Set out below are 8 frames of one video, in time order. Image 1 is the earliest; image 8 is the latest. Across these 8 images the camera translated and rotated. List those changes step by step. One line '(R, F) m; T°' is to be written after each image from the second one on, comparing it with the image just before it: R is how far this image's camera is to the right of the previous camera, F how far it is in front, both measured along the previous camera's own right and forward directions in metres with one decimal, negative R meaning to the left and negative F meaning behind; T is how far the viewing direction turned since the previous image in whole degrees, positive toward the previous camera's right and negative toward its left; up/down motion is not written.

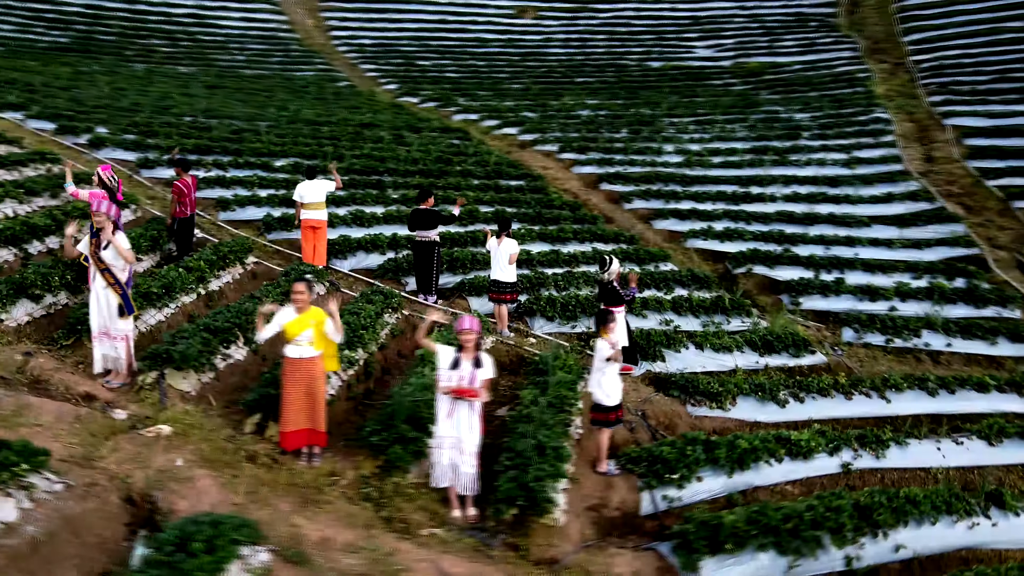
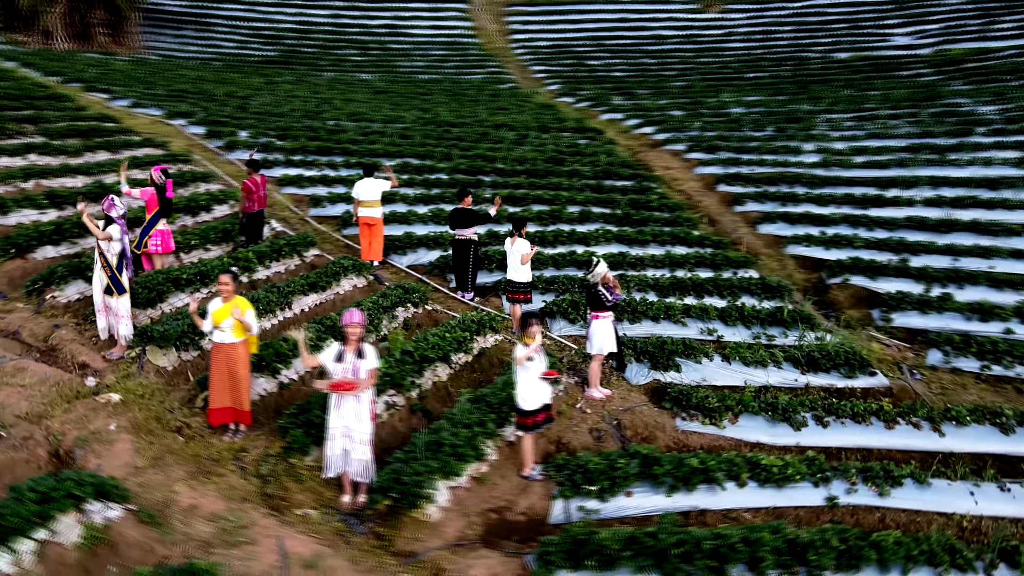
(+2.1, +0.2) m; -16°
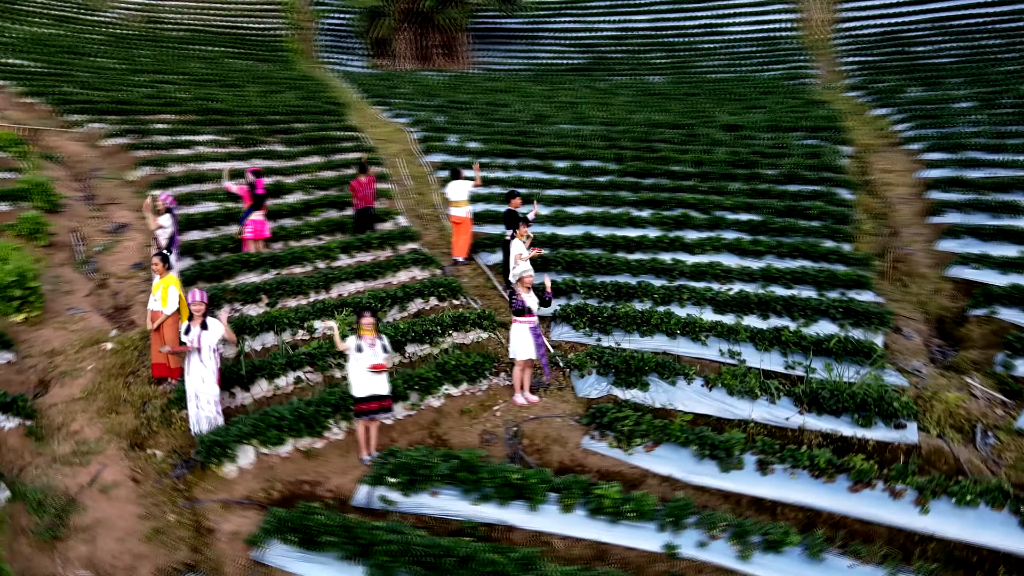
(+3.9, +0.8) m; -28°
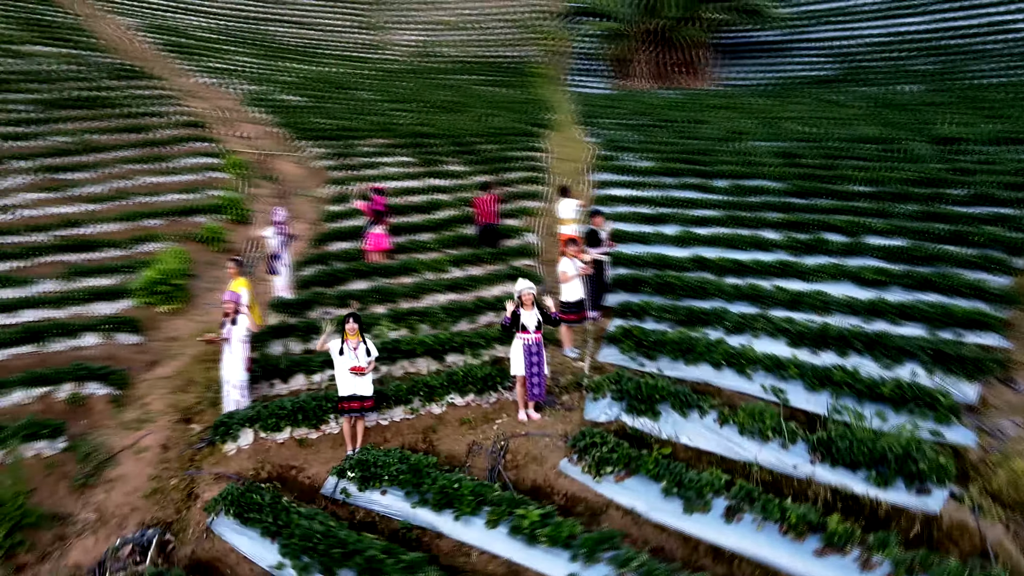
(+2.4, +0.3) m; -21°
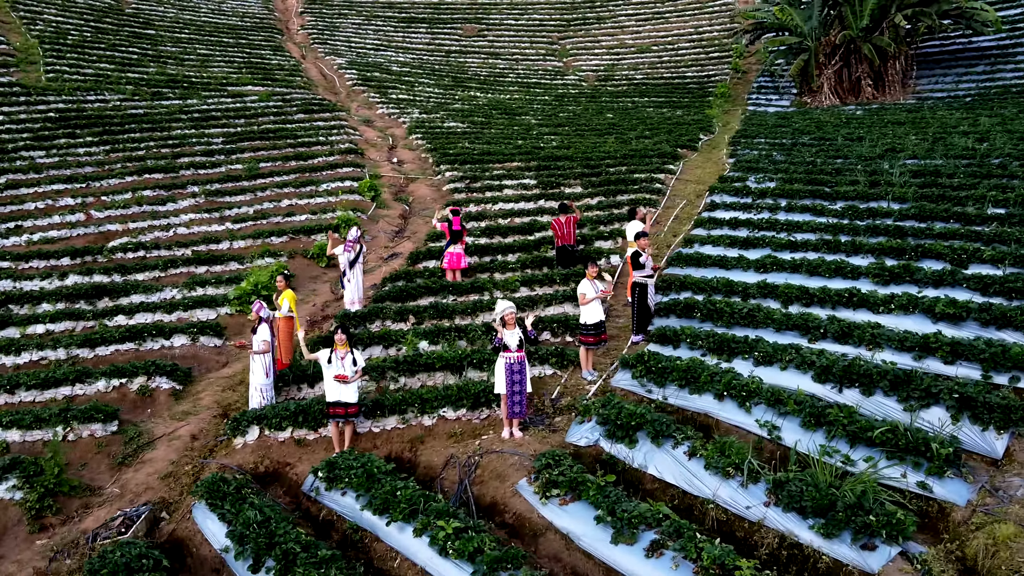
(+2.0, +0.1) m; -15°
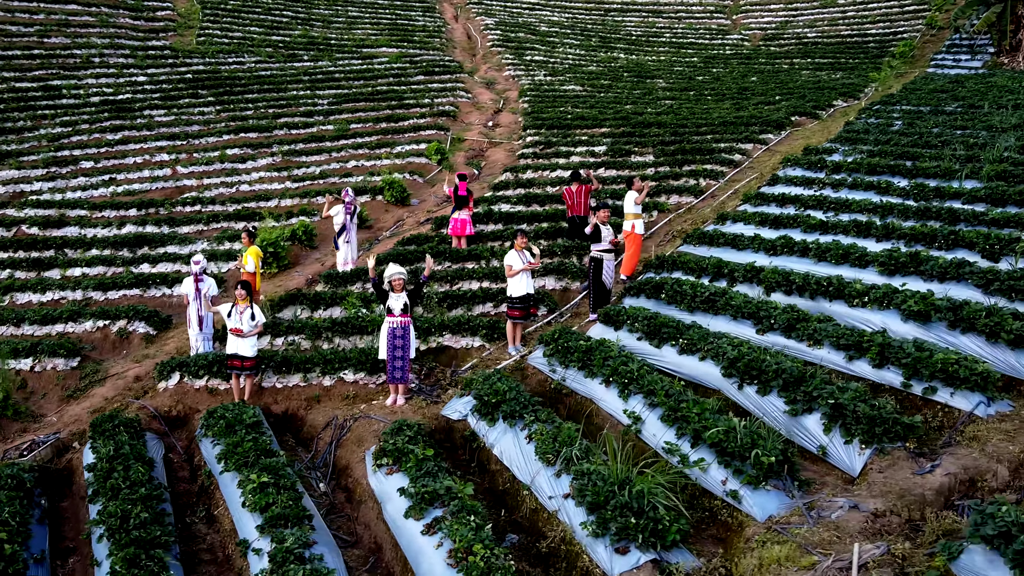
(+2.6, +0.3) m; -13°
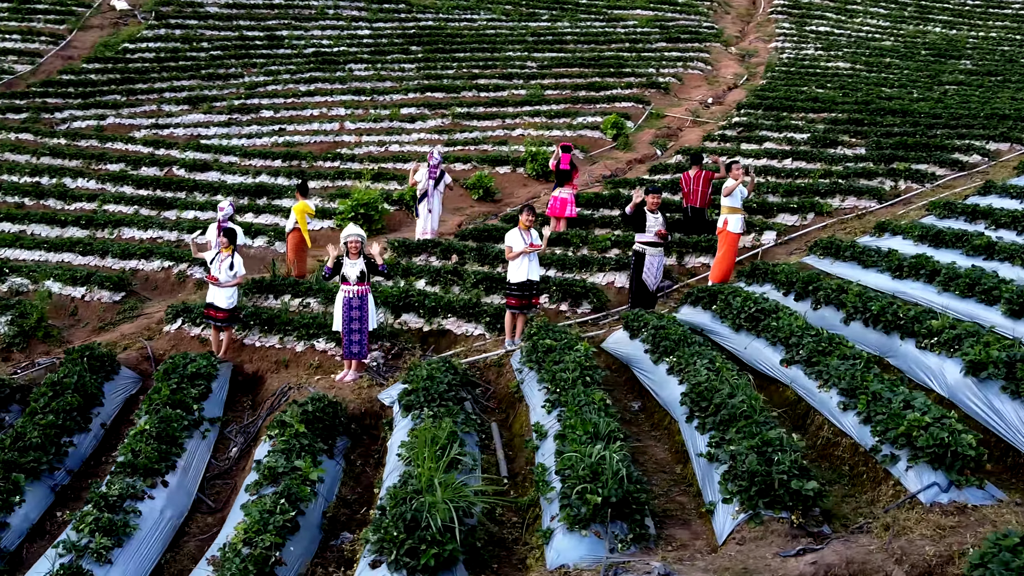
(+2.6, +1.1) m; -20°
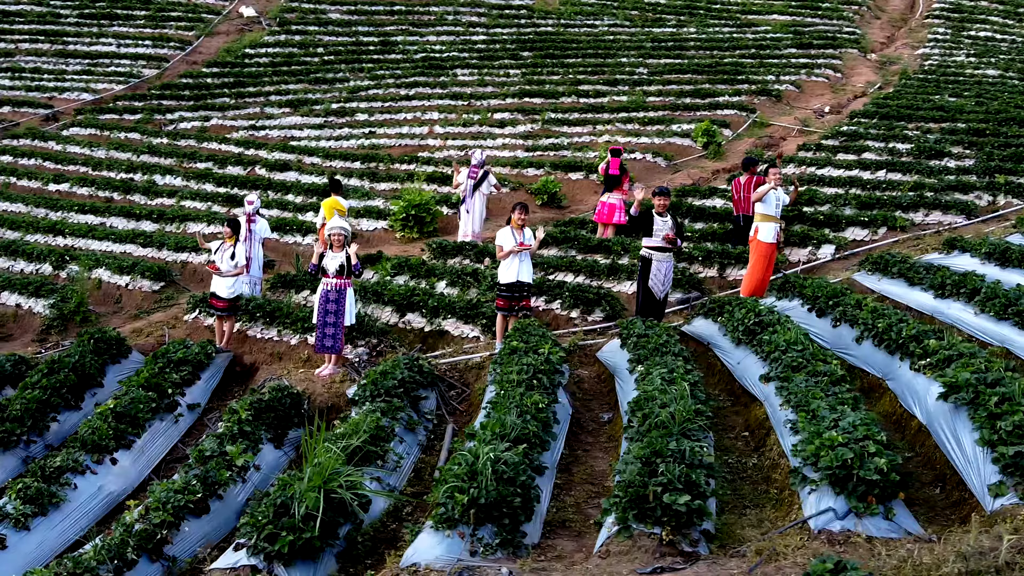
(+1.3, +0.4) m; -10°
